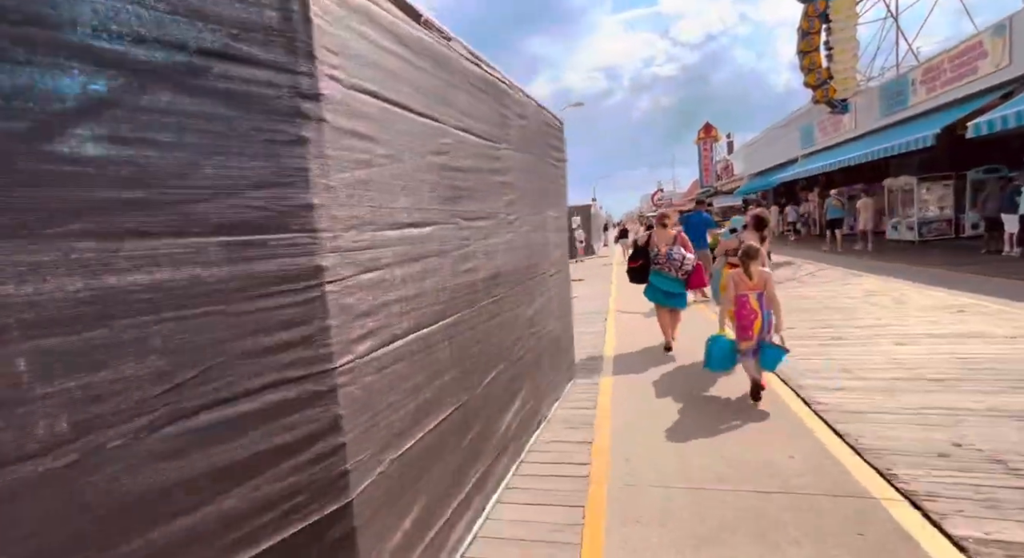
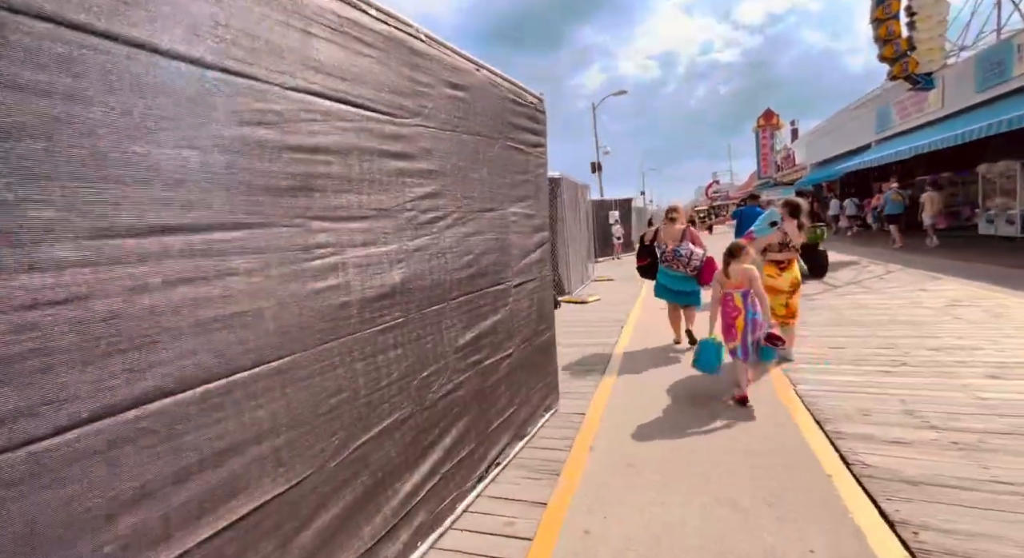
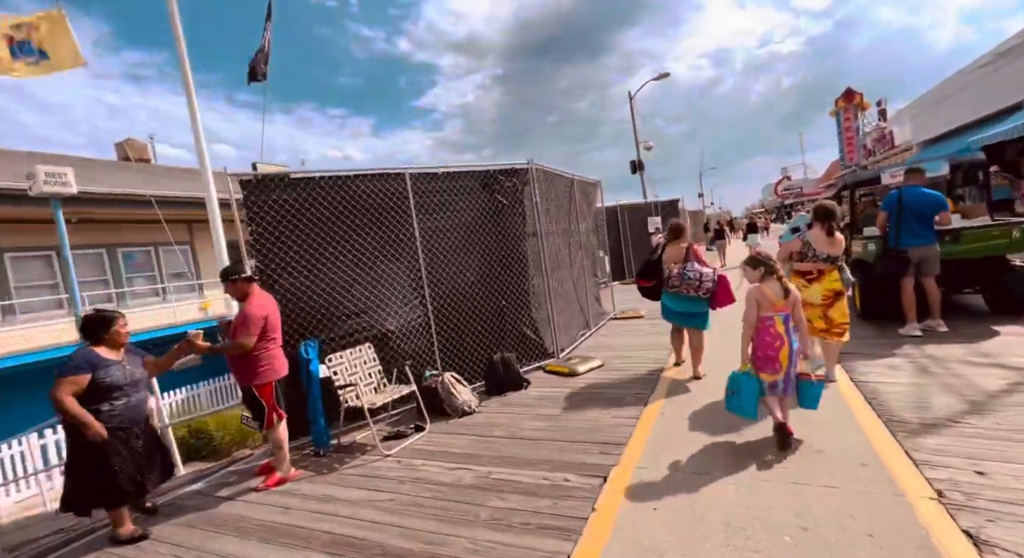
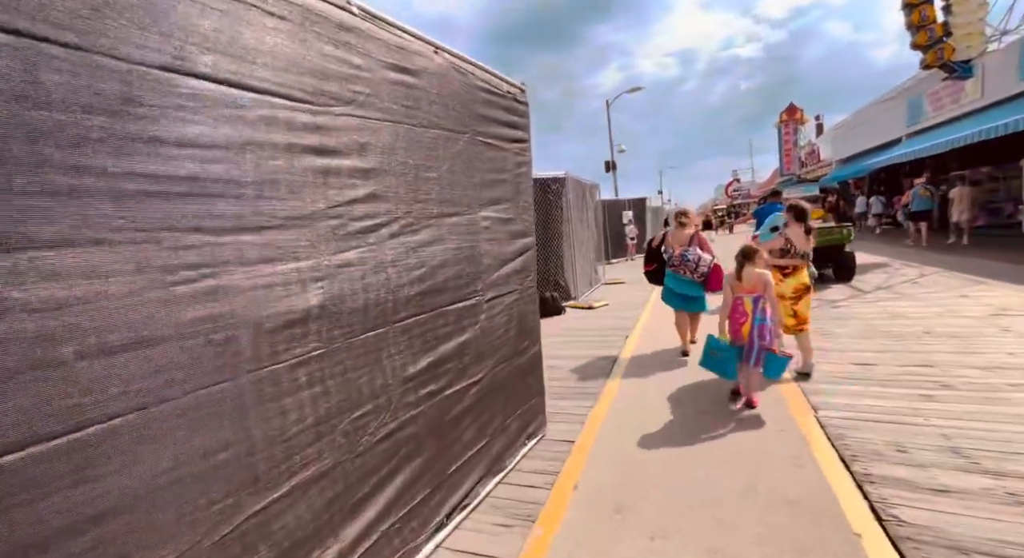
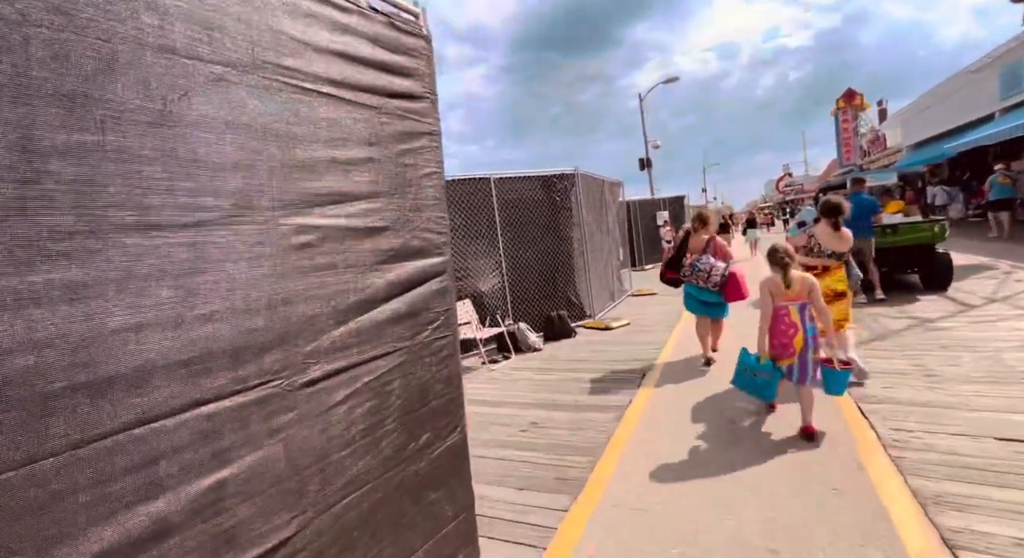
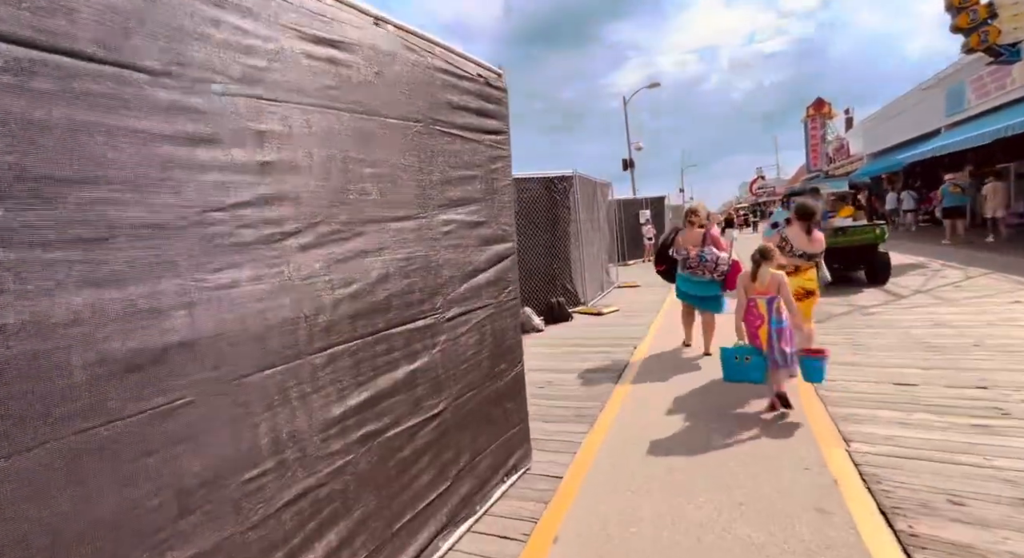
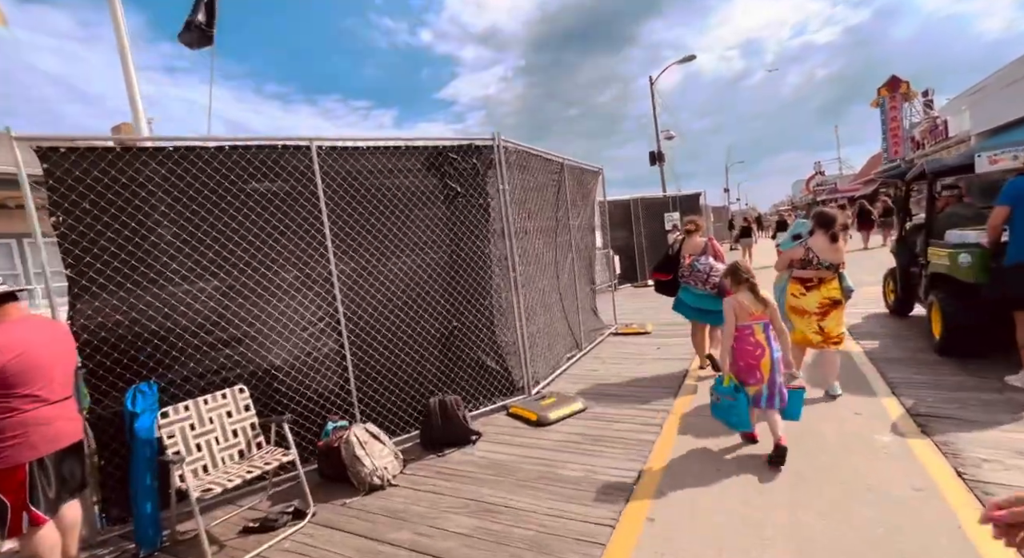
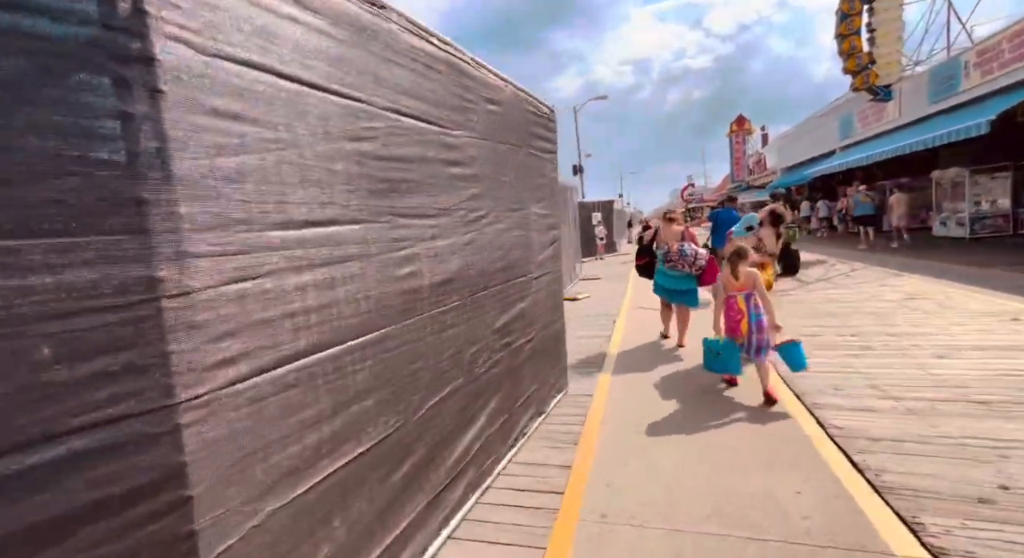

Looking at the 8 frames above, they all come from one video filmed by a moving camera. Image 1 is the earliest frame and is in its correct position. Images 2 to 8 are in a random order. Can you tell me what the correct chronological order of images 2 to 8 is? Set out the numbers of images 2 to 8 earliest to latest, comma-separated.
8, 2, 4, 6, 5, 3, 7
